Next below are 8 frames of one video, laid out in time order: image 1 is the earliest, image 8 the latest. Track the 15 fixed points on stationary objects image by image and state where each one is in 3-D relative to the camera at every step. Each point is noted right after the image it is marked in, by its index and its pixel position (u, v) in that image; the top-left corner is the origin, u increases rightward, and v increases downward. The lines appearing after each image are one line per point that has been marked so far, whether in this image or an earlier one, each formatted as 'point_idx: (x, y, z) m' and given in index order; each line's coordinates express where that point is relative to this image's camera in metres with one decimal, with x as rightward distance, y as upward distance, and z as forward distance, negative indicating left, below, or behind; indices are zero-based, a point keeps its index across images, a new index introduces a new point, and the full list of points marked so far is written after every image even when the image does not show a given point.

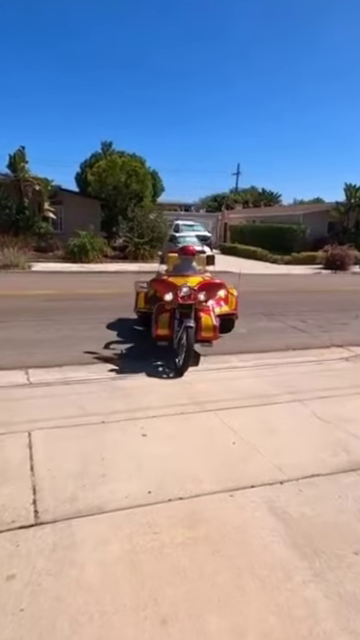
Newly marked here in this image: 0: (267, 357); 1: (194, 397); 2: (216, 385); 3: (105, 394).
0: (+1.4, -0.6, +7.0) m
1: (+0.2, -0.9, +5.0) m
2: (+0.5, -0.8, +5.5) m
3: (-0.9, -0.9, +5.1) m
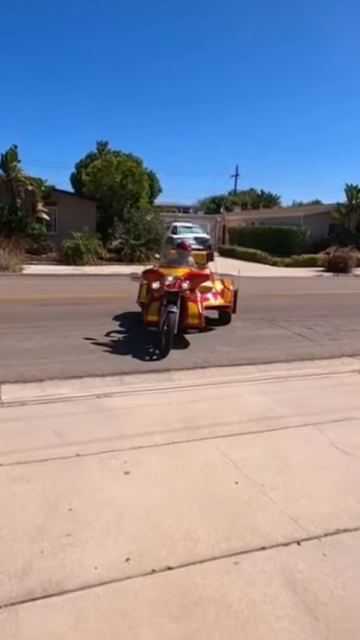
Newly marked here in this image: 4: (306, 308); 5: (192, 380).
0: (+1.3, -0.7, +6.2) m
1: (+0.1, -1.0, +4.3) m
2: (+0.4, -0.9, +4.8) m
3: (-1.0, -1.0, +4.4) m
4: (+3.4, +0.3, +11.5) m
5: (+0.2, -0.8, +5.8) m
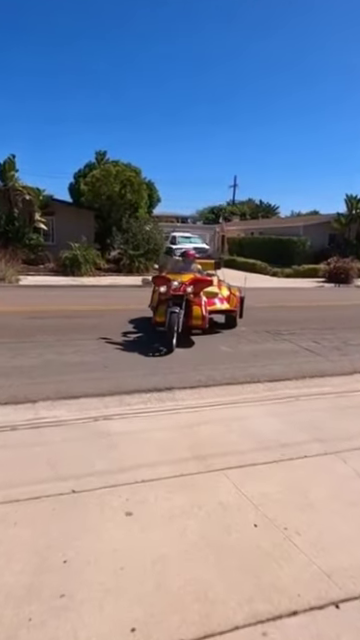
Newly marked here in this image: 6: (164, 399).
0: (+1.4, -0.9, +5.9) m
1: (+0.2, -1.2, +3.9) m
2: (+0.5, -1.1, +4.4) m
3: (-0.9, -1.1, +4.0) m
4: (+3.4, 0.0, +11.1) m
5: (+0.2, -1.0, +5.4) m
6: (-0.2, -1.0, +5.3) m
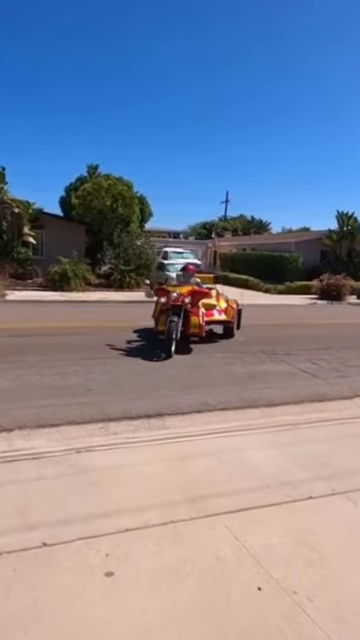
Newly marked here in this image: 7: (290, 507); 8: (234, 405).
0: (+1.3, -1.2, +5.5) m
1: (+0.1, -1.4, +3.5) m
2: (+0.4, -1.3, +4.0) m
3: (-1.0, -1.3, +3.6) m
4: (+3.2, -0.5, +10.8) m
5: (+0.1, -1.2, +5.0) m
6: (-0.3, -1.2, +4.9) m
7: (+0.8, -1.4, +3.2) m
8: (+0.7, -1.1, +5.8) m
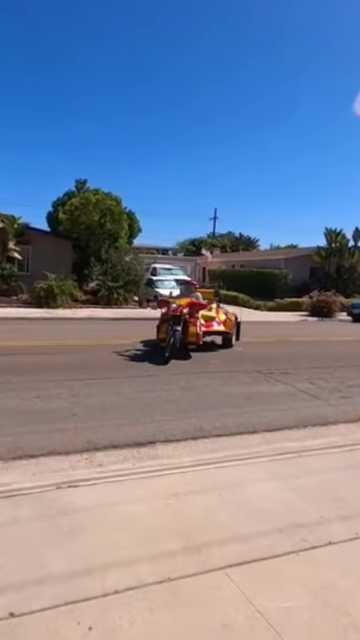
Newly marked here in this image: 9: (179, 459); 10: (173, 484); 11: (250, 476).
0: (+1.2, -1.4, +5.1) m
1: (+0.1, -1.5, +3.0) m
2: (+0.3, -1.5, +3.6) m
3: (-1.0, -1.5, +3.1) m
4: (+3.0, -0.9, +10.4) m
5: (0.0, -1.4, +4.5) m
6: (-0.4, -1.4, +4.5) m
7: (+0.8, -1.5, +2.8) m
8: (+0.6, -1.4, +5.3) m
9: (0.0, -1.4, +4.5) m
10: (-0.1, -1.5, +3.9) m
11: (+0.7, -1.5, +4.1) m
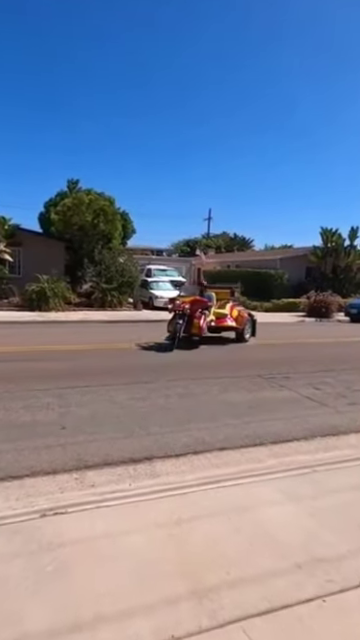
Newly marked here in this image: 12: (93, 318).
0: (+1.2, -1.4, +4.7) m
1: (+0.1, -1.5, +2.6) m
2: (+0.4, -1.5, +3.1) m
3: (-1.0, -1.5, +2.6) m
4: (+2.9, -0.9, +10.1) m
5: (+0.1, -1.5, +4.1) m
6: (-0.4, -1.5, +4.0) m
7: (+0.8, -1.6, +2.4) m
8: (+0.6, -1.4, +4.9) m
9: (0.0, -1.5, +4.1) m
10: (-0.1, -1.5, +3.5) m
11: (+0.7, -1.5, +3.6) m
12: (-3.7, +0.1, +18.4) m
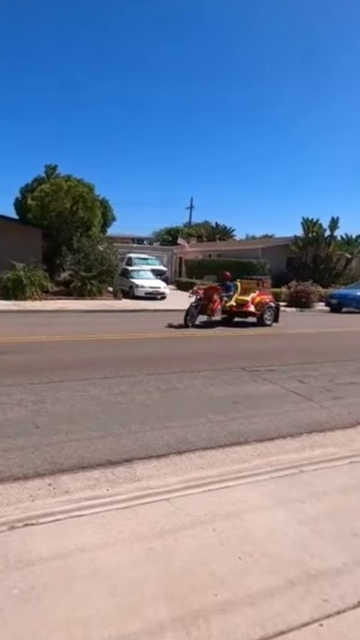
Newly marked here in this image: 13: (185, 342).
0: (+1.0, -1.4, +4.5) m
1: (0.0, -1.5, +2.4) m
2: (+0.2, -1.5, +2.9) m
3: (-1.1, -1.5, +2.4) m
4: (+2.5, -0.7, +9.9) m
5: (-0.1, -1.4, +3.8) m
6: (-0.5, -1.4, +3.8) m
7: (+0.8, -1.5, +2.2) m
8: (+0.4, -1.3, +4.7) m
9: (-0.2, -1.4, +3.8) m
10: (-0.2, -1.5, +3.2) m
11: (+0.5, -1.4, +3.4) m
12: (-4.5, +0.5, +17.9) m
13: (+0.1, -0.5, +10.8) m
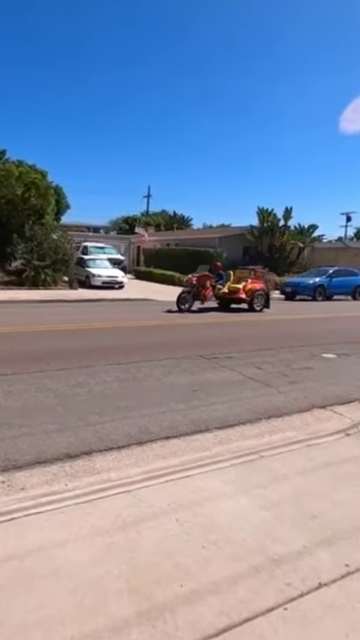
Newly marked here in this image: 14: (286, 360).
0: (+0.6, -1.2, +4.5) m
1: (-0.2, -1.4, +2.3) m
2: (0.0, -1.4, +2.9) m
3: (-1.3, -1.4, +2.2) m
4: (+1.5, -0.4, +10.0) m
5: (-0.4, -1.3, +3.8) m
6: (-0.9, -1.3, +3.6) m
7: (+0.6, -1.5, +2.2) m
8: (0.0, -1.2, +4.6) m
9: (-0.5, -1.3, +3.7) m
10: (-0.5, -1.4, +3.1) m
11: (+0.2, -1.3, +3.4) m
12: (-6.2, +0.9, +17.2) m
13: (-0.9, -0.3, +10.6) m
14: (+1.9, -0.7, +7.9) m
